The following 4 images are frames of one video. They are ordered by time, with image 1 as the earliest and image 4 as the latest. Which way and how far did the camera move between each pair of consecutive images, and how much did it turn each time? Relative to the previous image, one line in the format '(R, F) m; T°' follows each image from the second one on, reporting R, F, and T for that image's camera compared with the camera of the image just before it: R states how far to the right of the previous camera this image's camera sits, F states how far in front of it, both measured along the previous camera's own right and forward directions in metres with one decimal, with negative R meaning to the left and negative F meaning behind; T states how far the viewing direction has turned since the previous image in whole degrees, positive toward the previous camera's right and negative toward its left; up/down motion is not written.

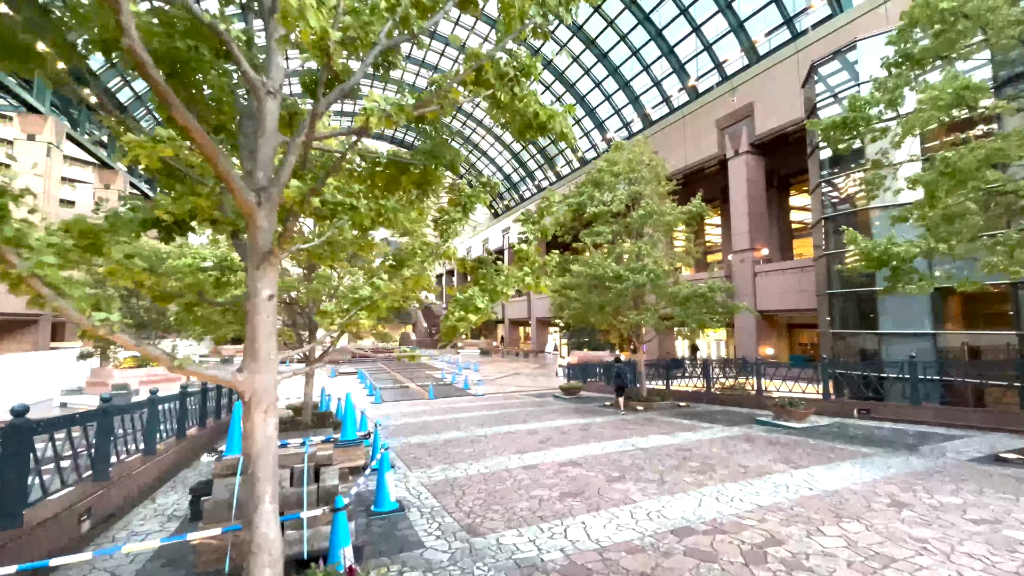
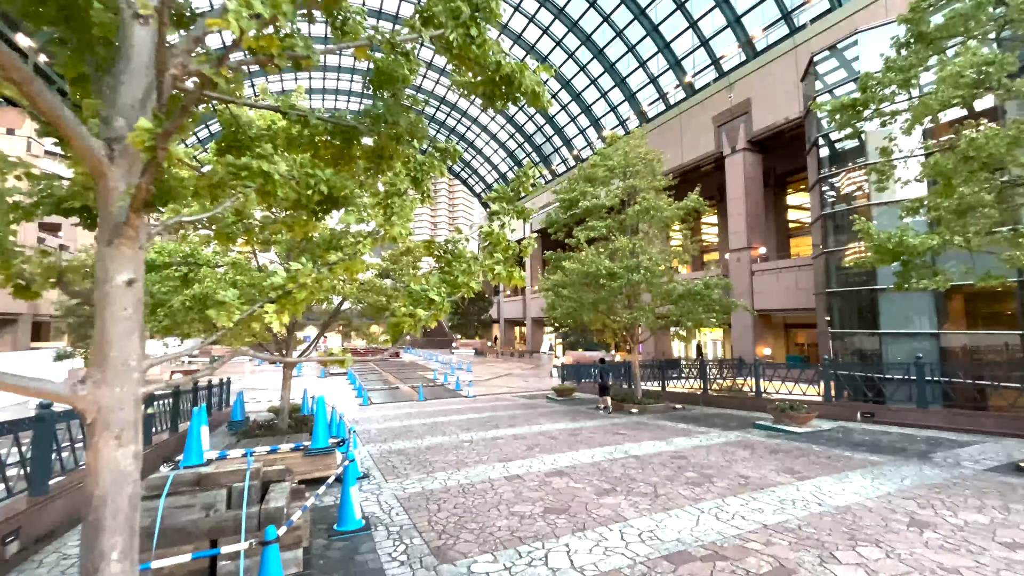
(+0.2, +0.6) m; 0°
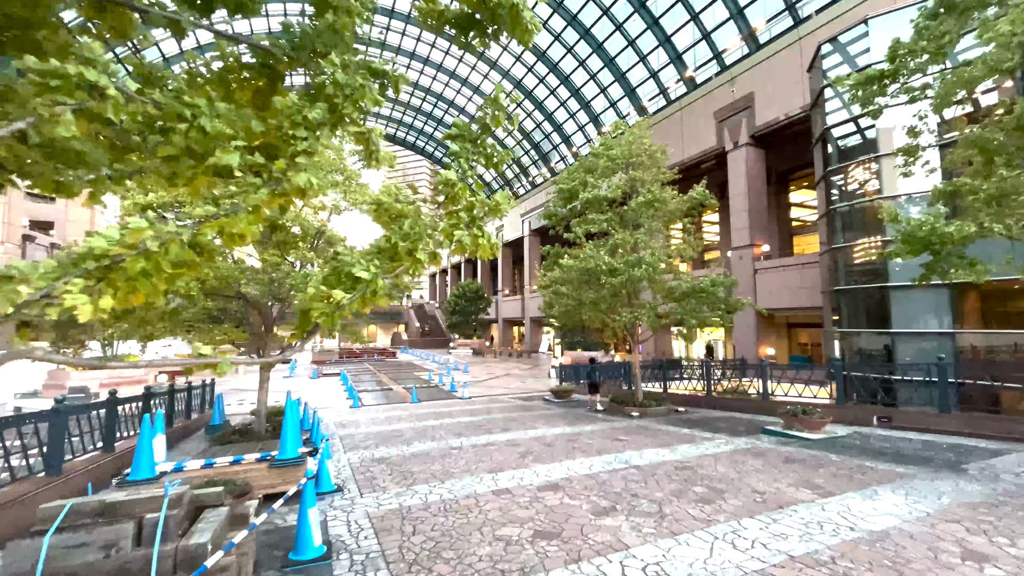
(+0.2, +0.7) m; 0°
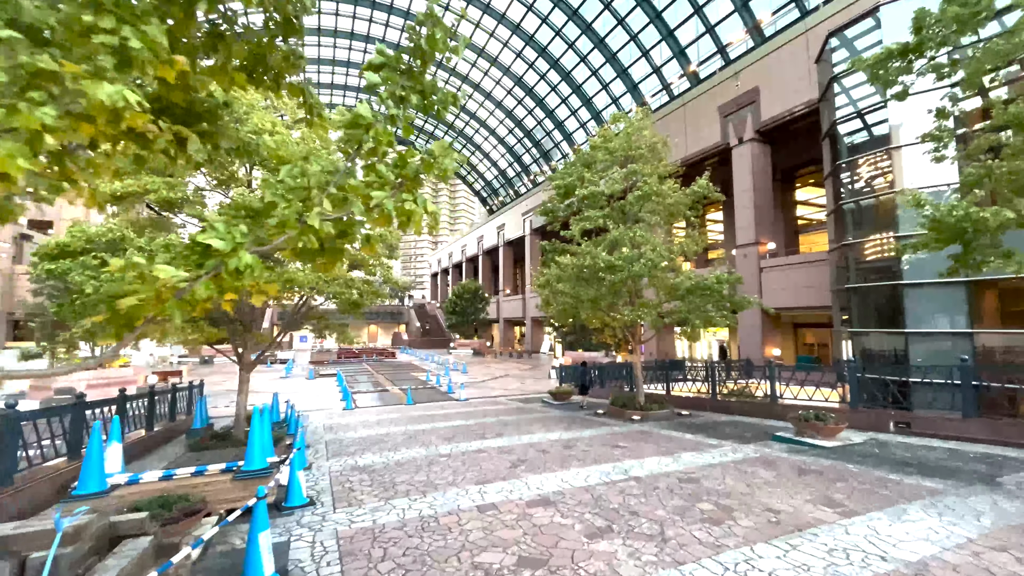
(+0.2, +0.6) m; 0°
